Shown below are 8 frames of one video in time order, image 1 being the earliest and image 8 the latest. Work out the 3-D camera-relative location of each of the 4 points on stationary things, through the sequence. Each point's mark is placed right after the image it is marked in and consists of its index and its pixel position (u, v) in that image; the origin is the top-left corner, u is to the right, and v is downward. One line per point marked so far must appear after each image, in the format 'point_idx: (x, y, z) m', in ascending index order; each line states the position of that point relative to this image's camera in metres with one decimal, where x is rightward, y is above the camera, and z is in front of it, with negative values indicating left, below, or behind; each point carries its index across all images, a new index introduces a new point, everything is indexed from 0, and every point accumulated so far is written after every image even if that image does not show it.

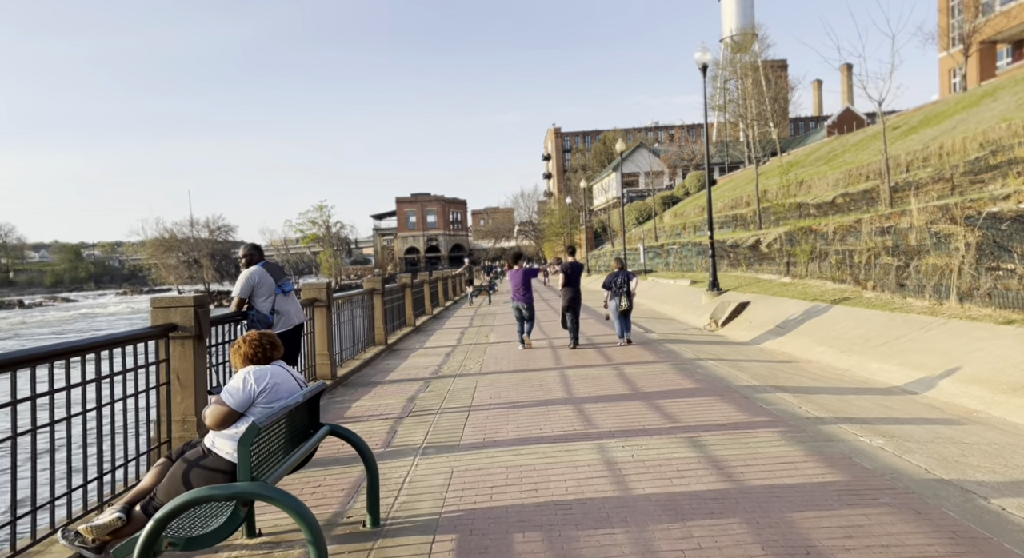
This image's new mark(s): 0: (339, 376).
0: (-2.4, -1.4, +9.8) m
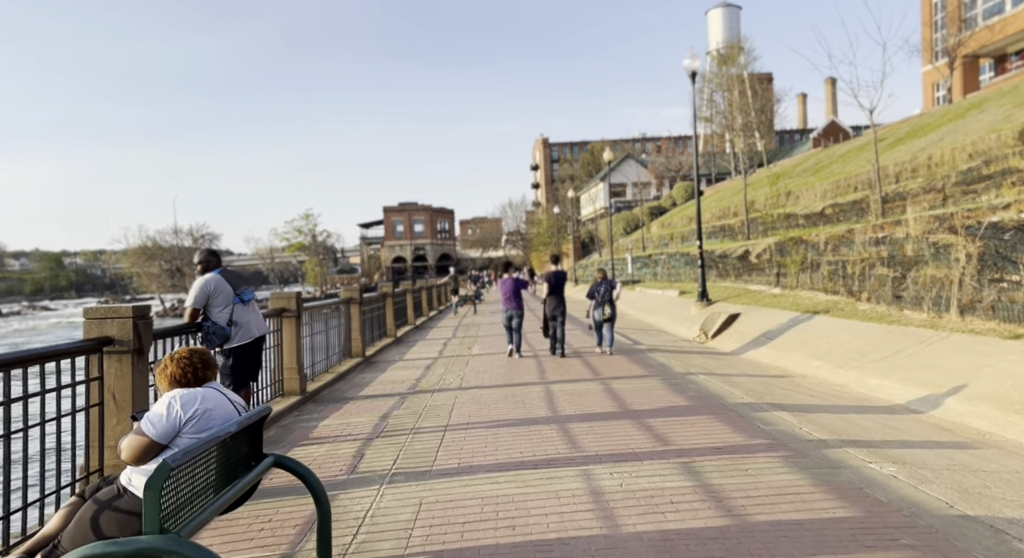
0: (-2.7, -1.5, +9.2) m
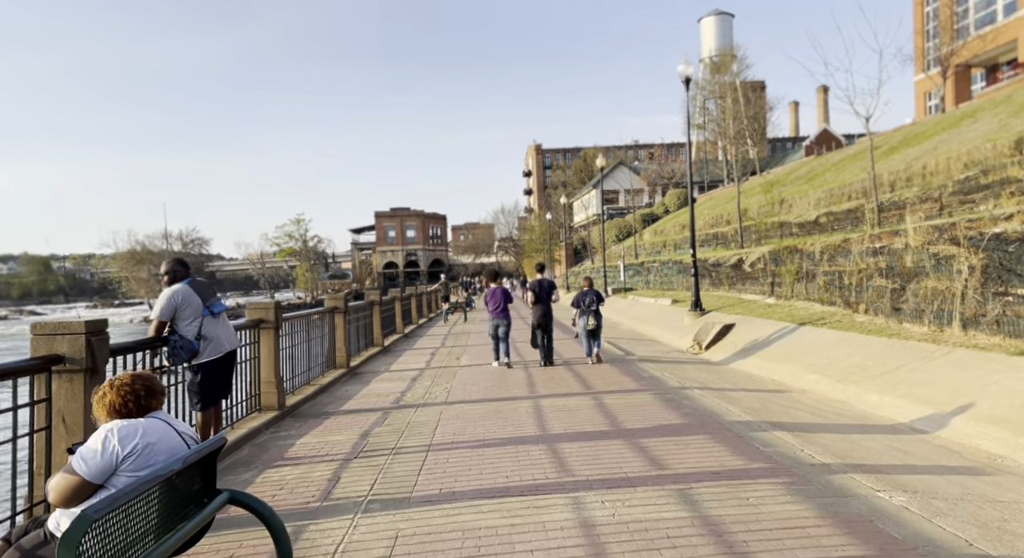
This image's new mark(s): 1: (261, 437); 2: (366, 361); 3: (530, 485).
0: (-2.8, -1.6, +8.8) m
1: (-2.7, -1.7, +7.6) m
2: (-2.9, -1.7, +14.1) m
3: (+0.1, -1.6, +5.4) m
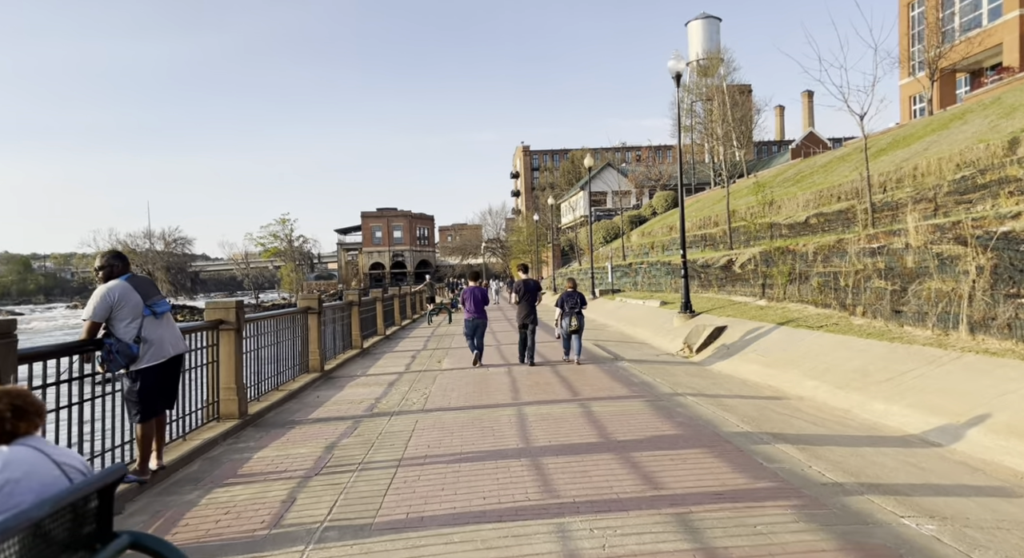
0: (-3.0, -1.6, +8.1) m
1: (-2.9, -1.7, +6.9) m
2: (-3.3, -1.6, +13.4) m
3: (0.0, -1.6, +4.8) m
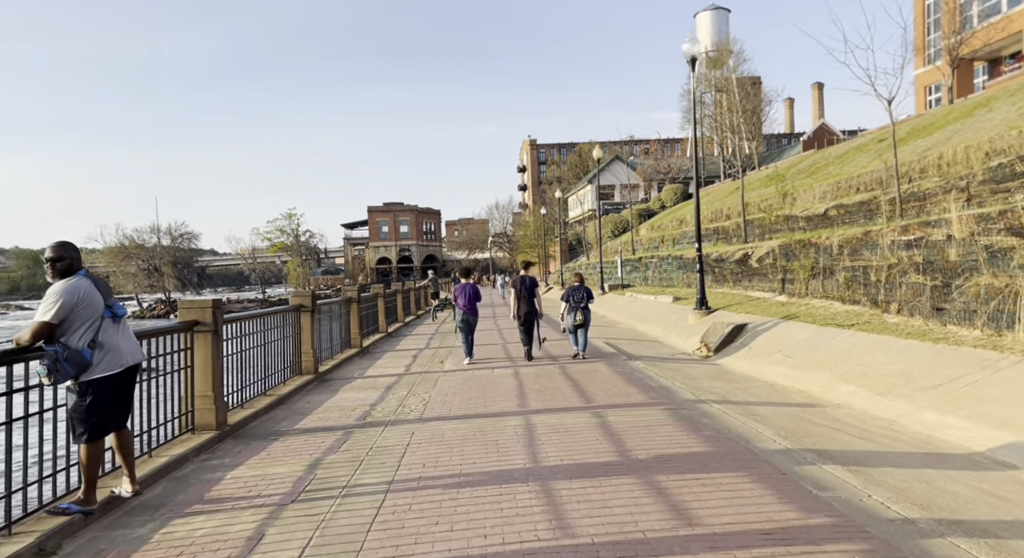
0: (-3.0, -1.5, +7.4) m
1: (-2.9, -1.7, +6.1) m
2: (-3.1, -1.6, +12.7) m
3: (0.0, -1.6, +4.0) m
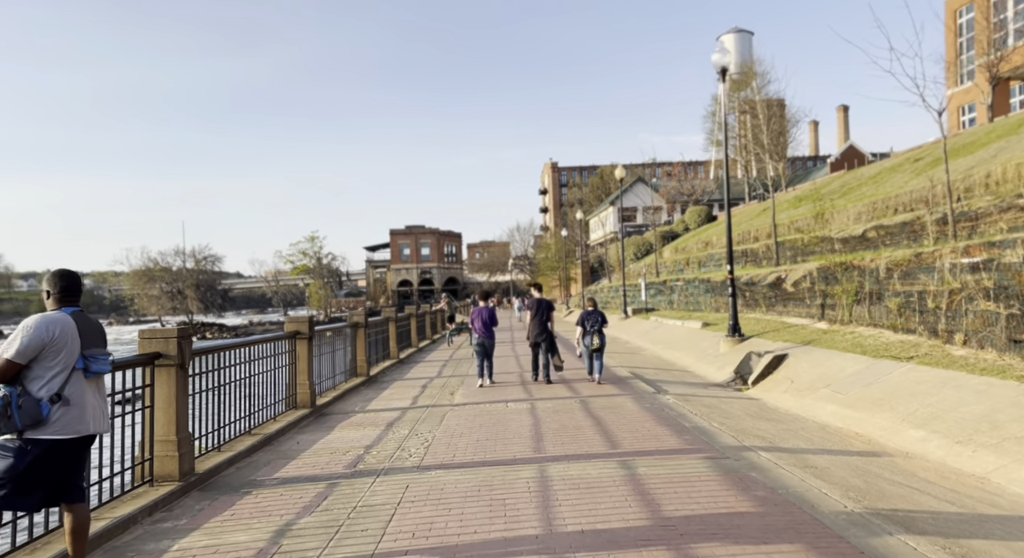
0: (-2.9, -1.8, +6.3) m
1: (-2.8, -1.8, +5.1) m
2: (-2.9, -2.0, +11.7) m
3: (0.0, -1.7, +2.9) m
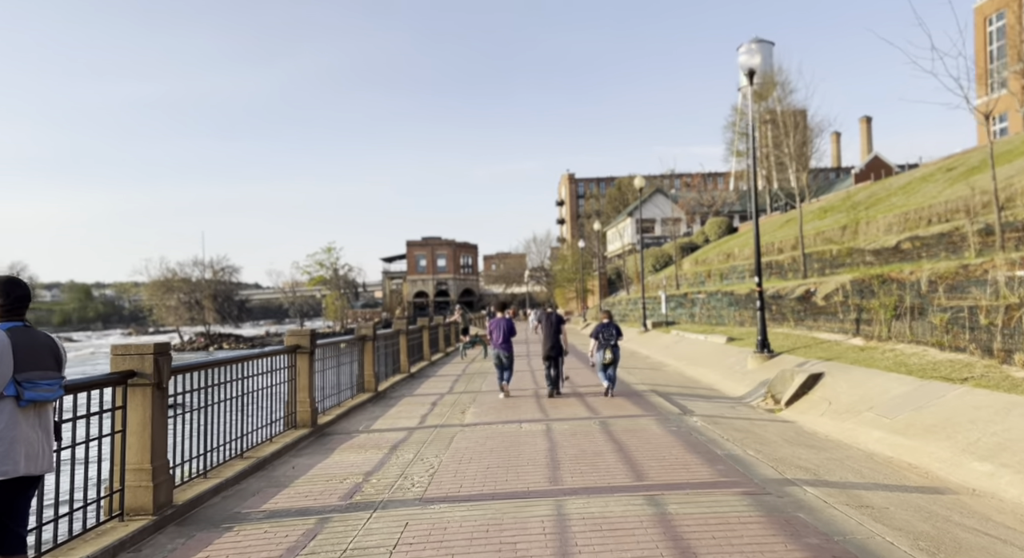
0: (-2.8, -1.9, +5.7) m
1: (-2.7, -1.9, +4.4) m
2: (-2.6, -2.1, +11.0) m
3: (+0.1, -1.7, +2.2) m
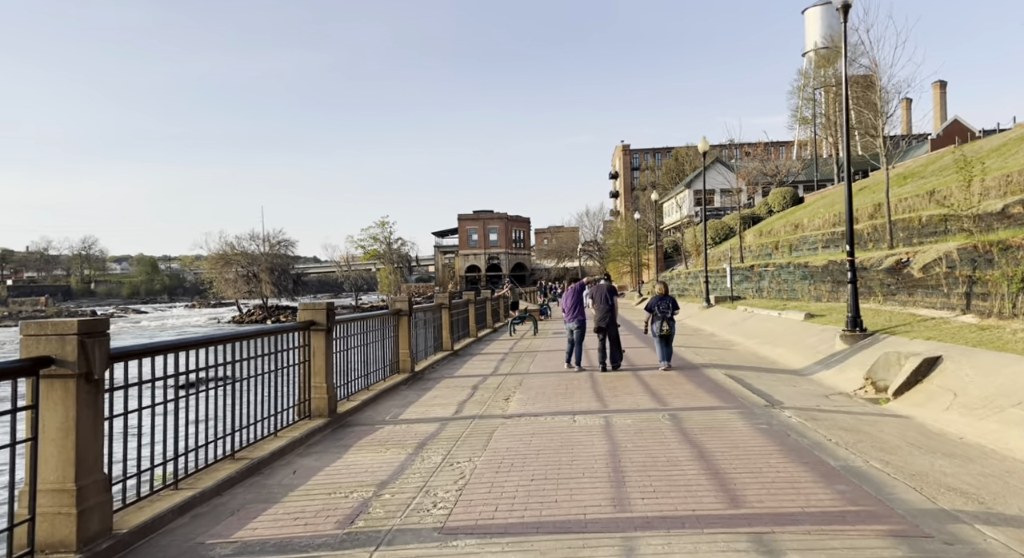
0: (-2.4, -1.6, +4.3) m
1: (-2.5, -1.7, +3.0) m
2: (-1.9, -1.7, +9.6) m
3: (+0.1, -1.6, +0.6) m
